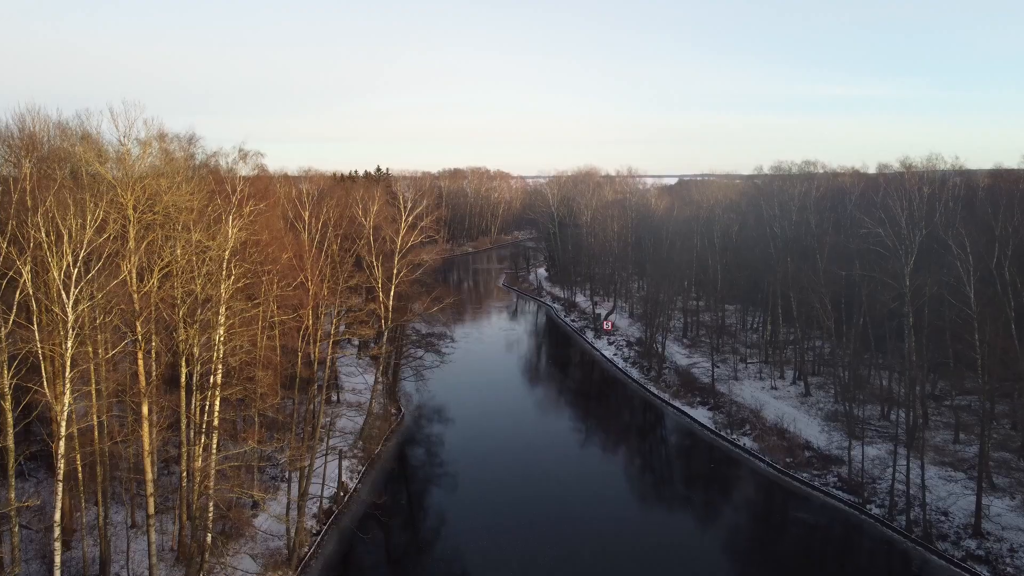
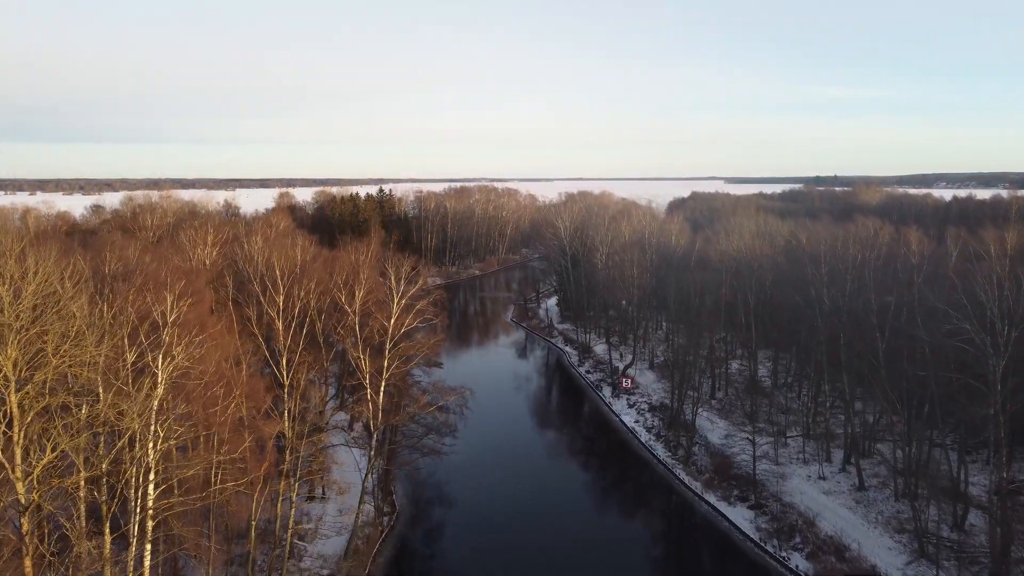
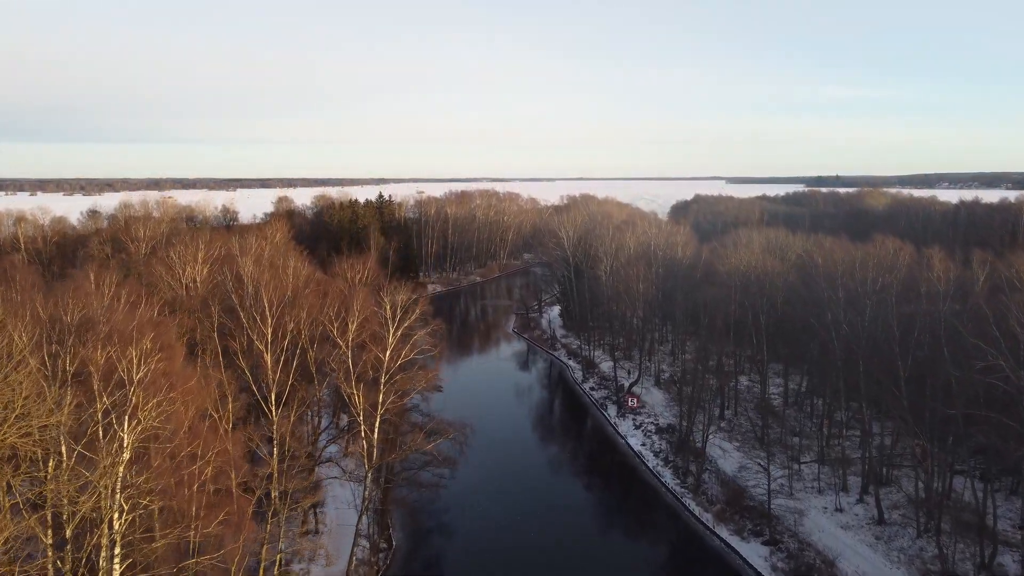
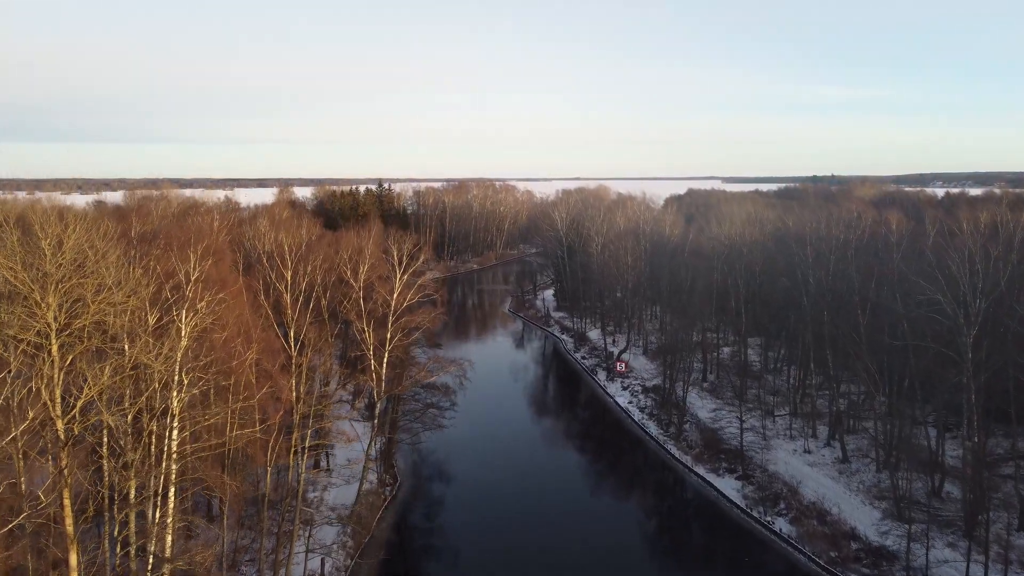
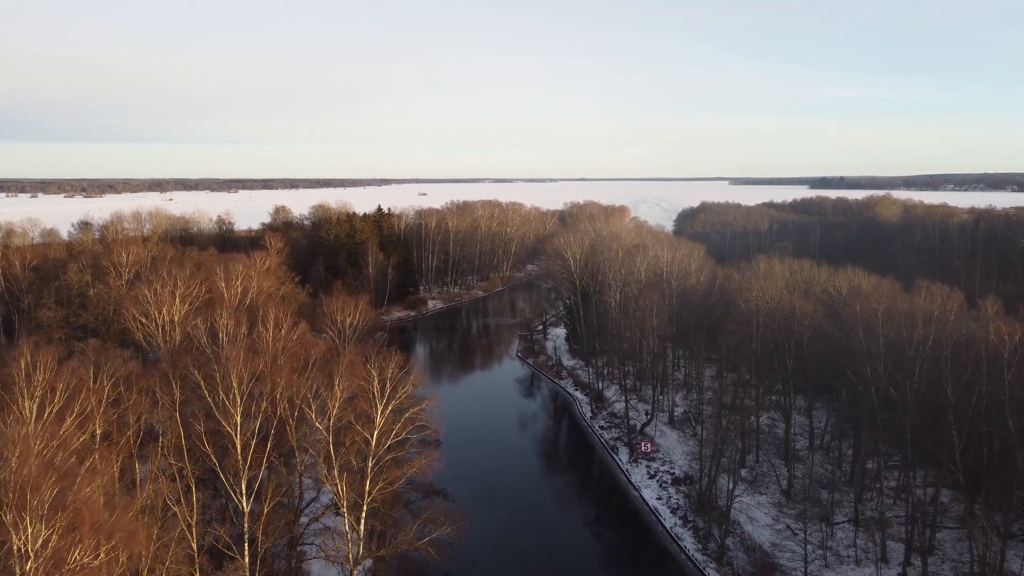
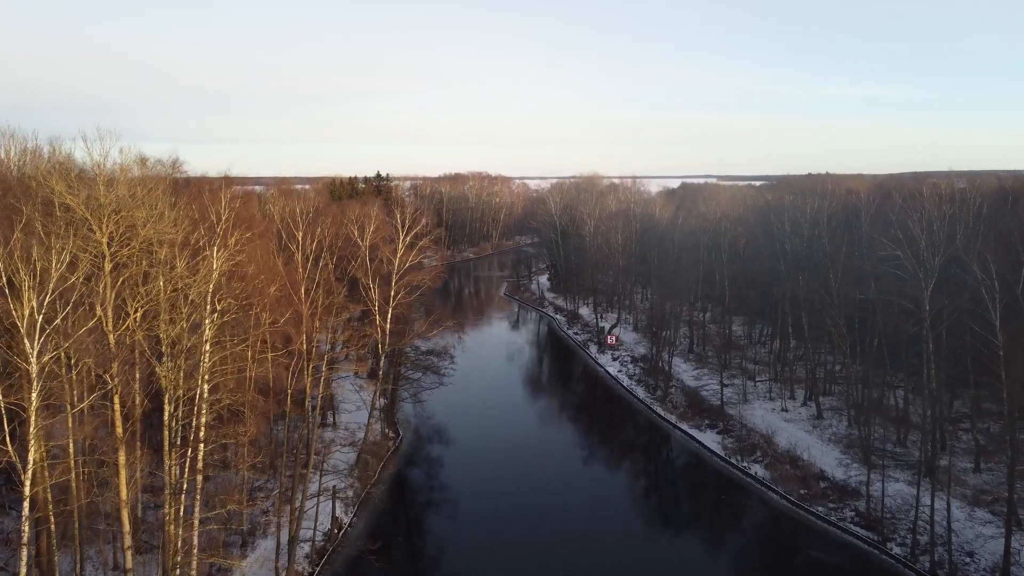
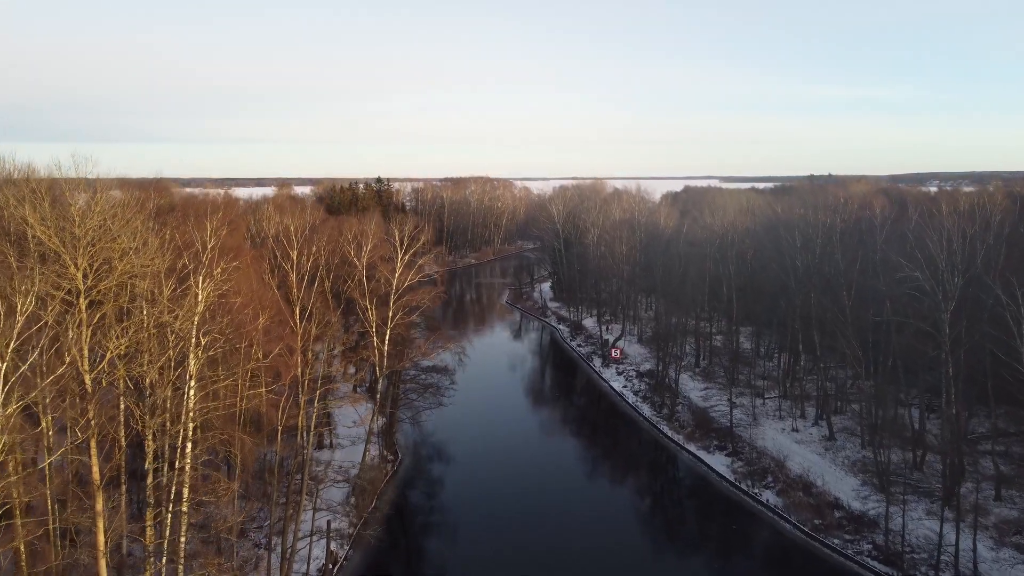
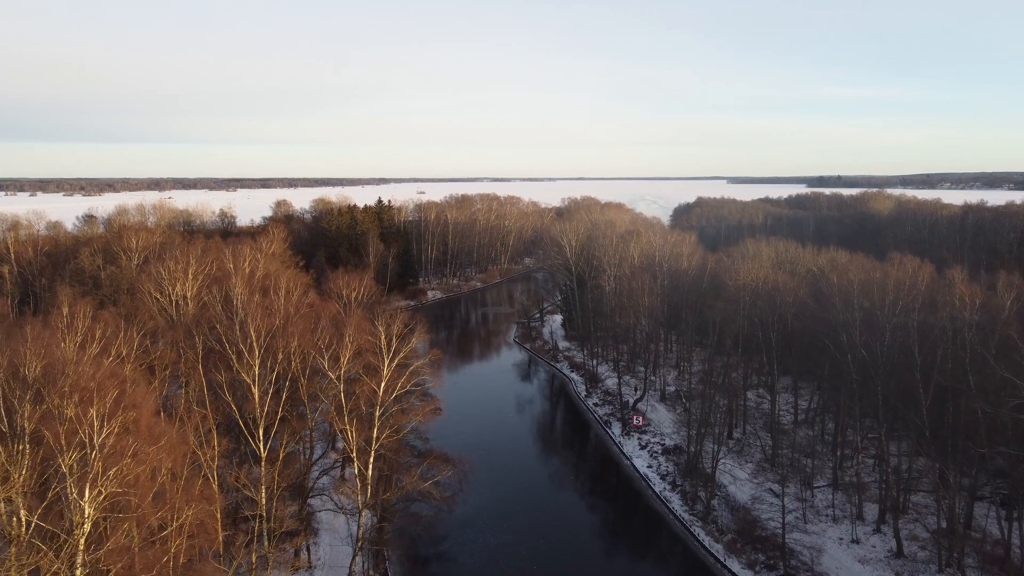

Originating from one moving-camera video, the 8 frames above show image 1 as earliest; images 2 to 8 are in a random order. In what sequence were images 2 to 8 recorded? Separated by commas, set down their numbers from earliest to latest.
6, 7, 4, 2, 3, 8, 5
